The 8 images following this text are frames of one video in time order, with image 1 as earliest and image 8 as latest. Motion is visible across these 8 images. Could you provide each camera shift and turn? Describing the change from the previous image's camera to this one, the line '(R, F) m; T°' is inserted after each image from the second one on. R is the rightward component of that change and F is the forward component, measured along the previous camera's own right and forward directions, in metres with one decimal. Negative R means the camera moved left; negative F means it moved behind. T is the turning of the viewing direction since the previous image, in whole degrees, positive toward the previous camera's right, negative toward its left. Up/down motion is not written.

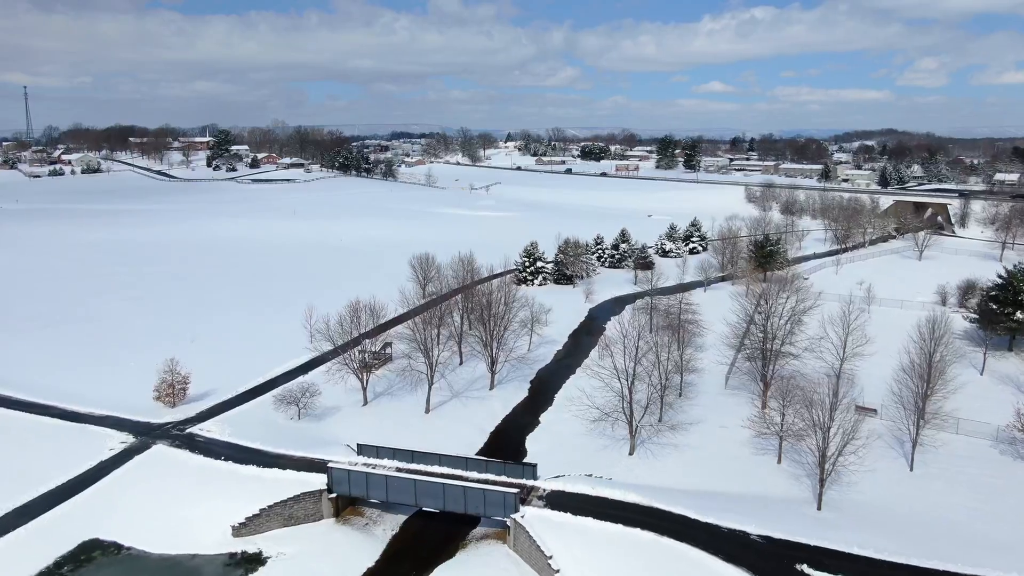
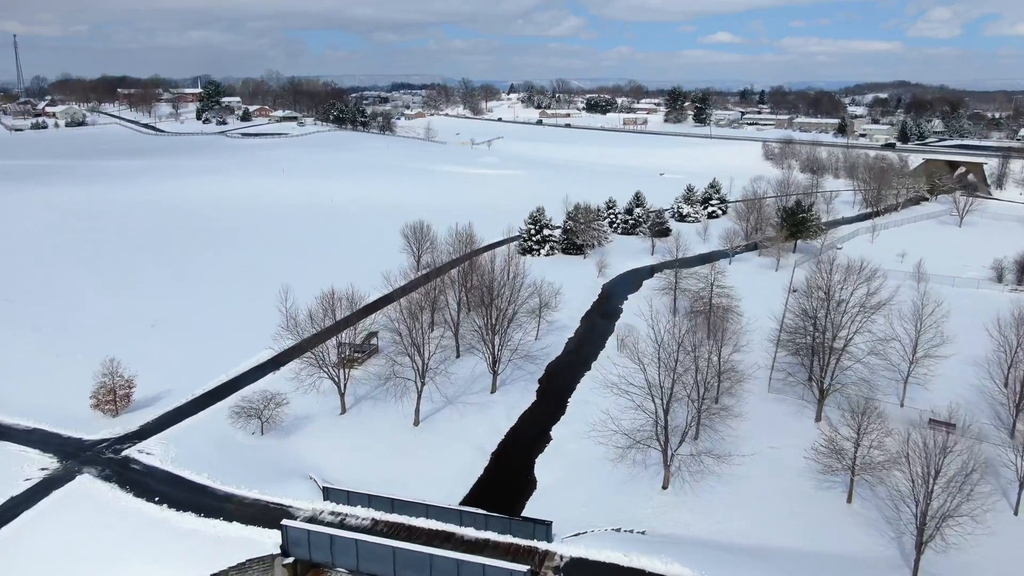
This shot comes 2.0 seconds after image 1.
(-0.1, +5.0) m; 0°
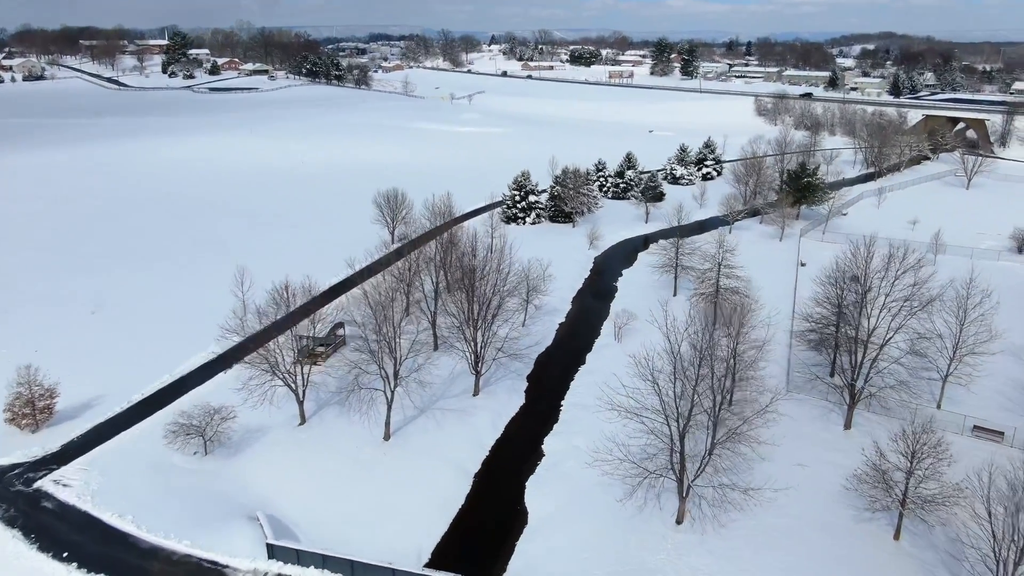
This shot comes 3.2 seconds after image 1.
(-0.1, +3.5) m; +1°
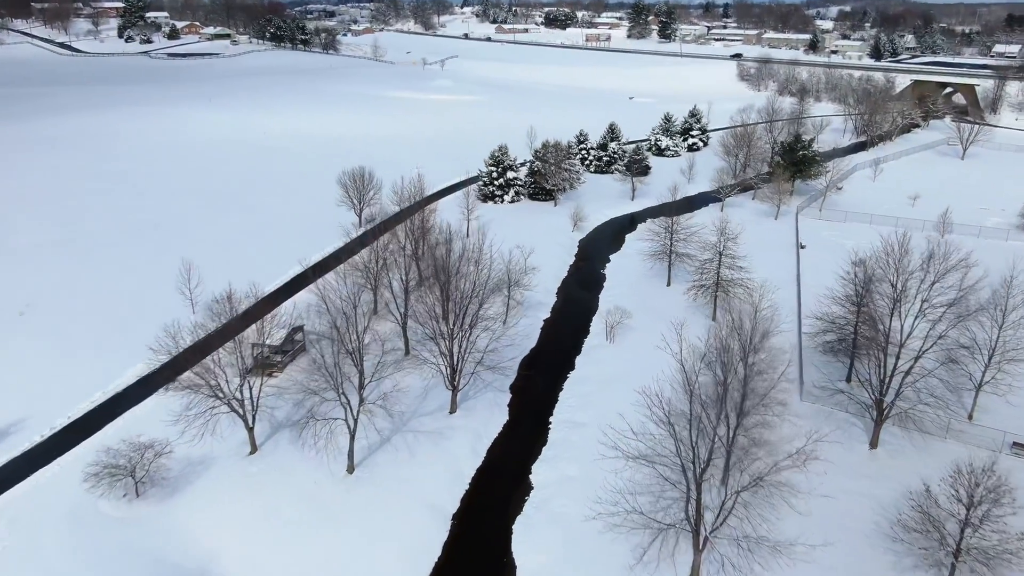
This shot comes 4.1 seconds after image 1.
(-0.1, +2.9) m; +2°
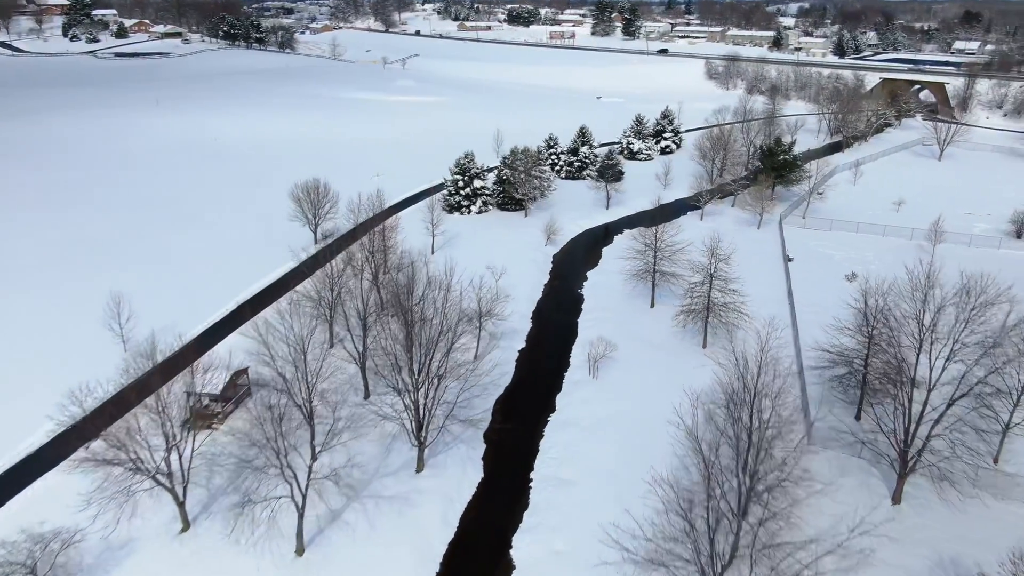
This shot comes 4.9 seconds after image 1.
(-0.1, +2.6) m; +2°
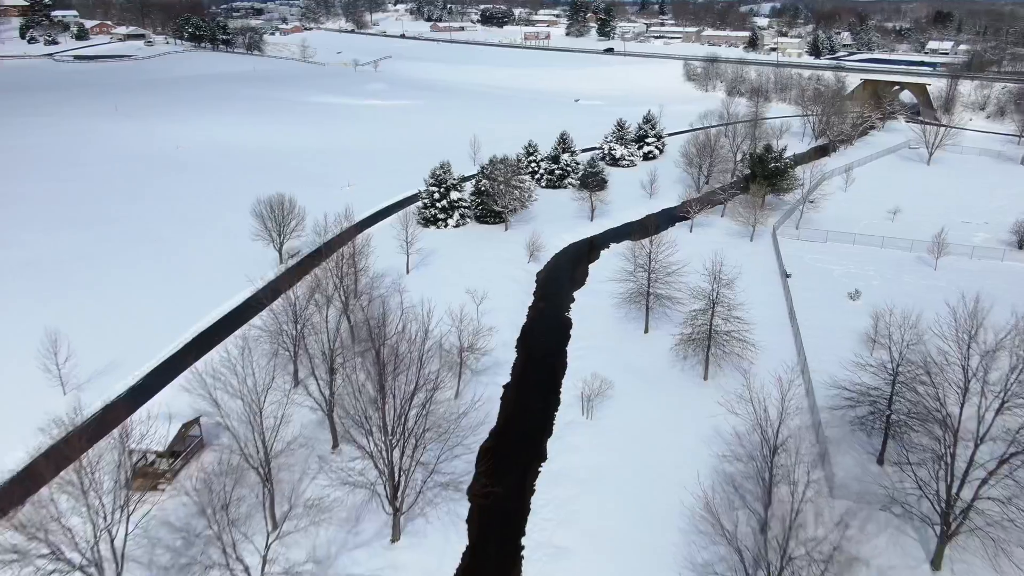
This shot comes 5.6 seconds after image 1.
(-0.2, +2.2) m; +2°
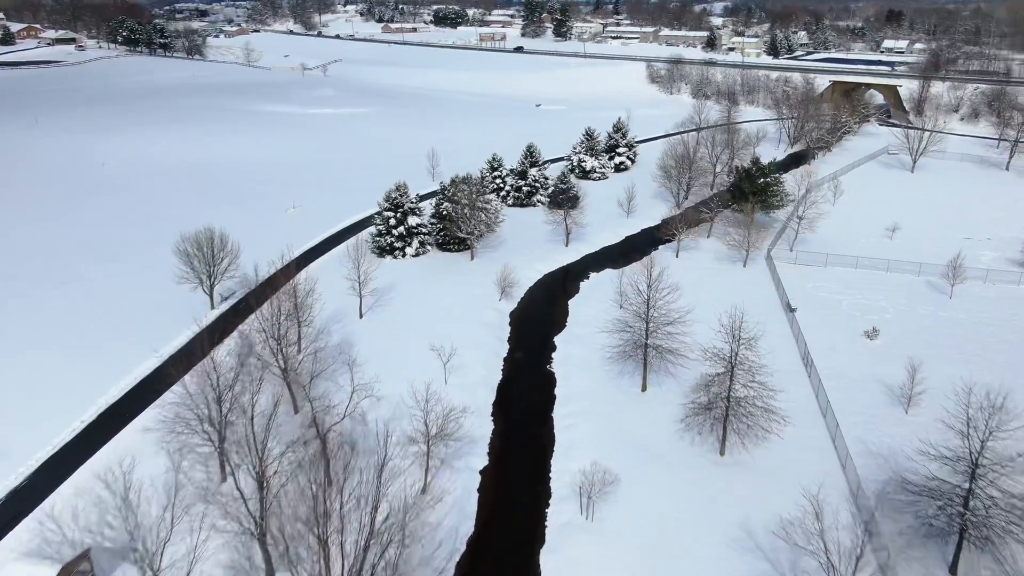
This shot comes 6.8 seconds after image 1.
(-0.4, +4.0) m; +3°
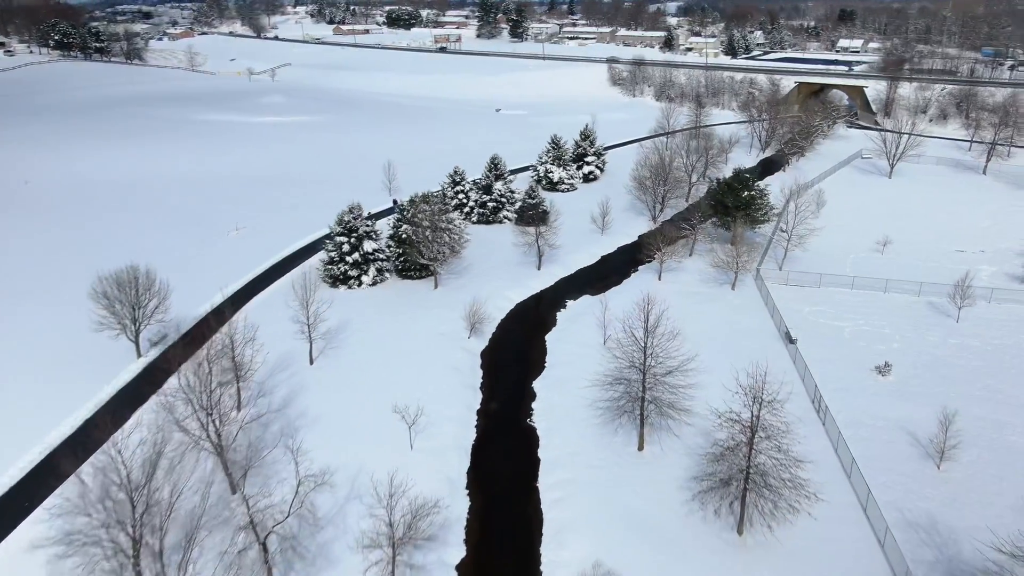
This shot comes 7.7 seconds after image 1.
(-0.3, +3.1) m; +3°
